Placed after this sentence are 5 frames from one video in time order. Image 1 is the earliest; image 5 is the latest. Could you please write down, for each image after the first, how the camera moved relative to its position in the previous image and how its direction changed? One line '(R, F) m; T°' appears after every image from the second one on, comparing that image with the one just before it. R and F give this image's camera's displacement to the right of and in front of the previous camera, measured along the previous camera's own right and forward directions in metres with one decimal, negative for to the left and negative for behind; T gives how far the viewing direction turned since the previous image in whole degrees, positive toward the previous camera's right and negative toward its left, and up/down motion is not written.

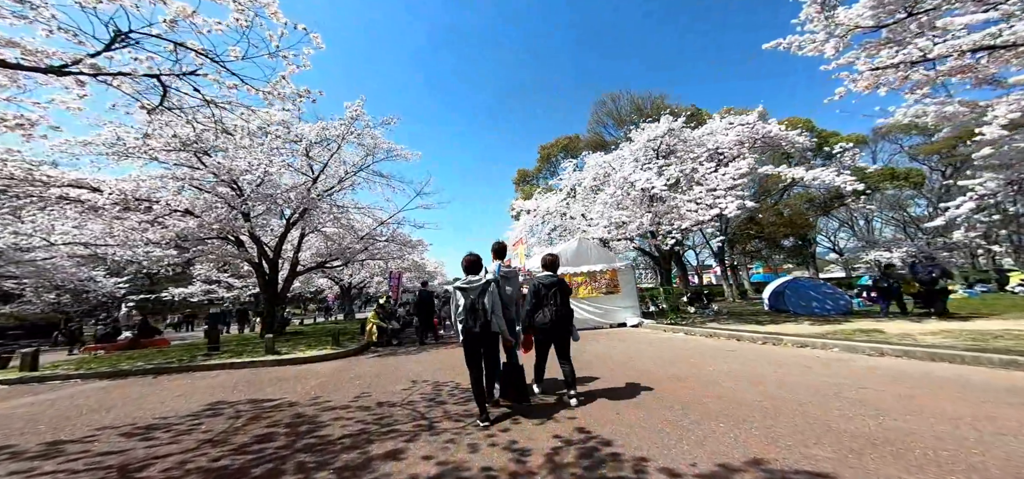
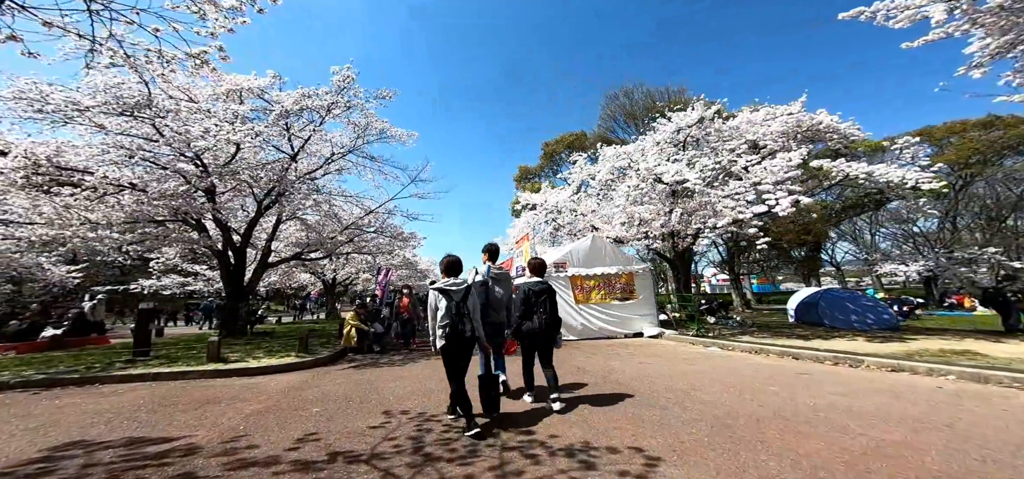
(-0.3, +1.6) m; +1°
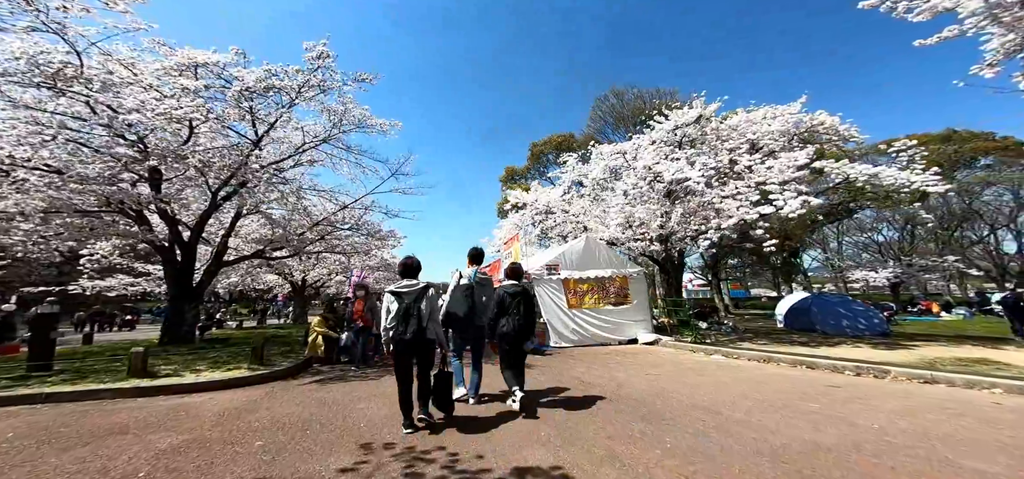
(-0.3, +0.9) m; +3°
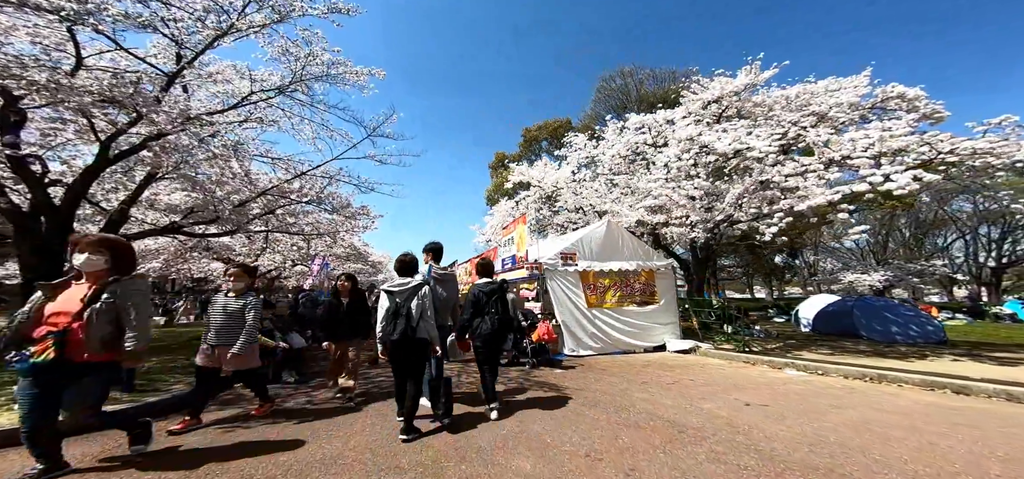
(-0.7, +2.3) m; +3°
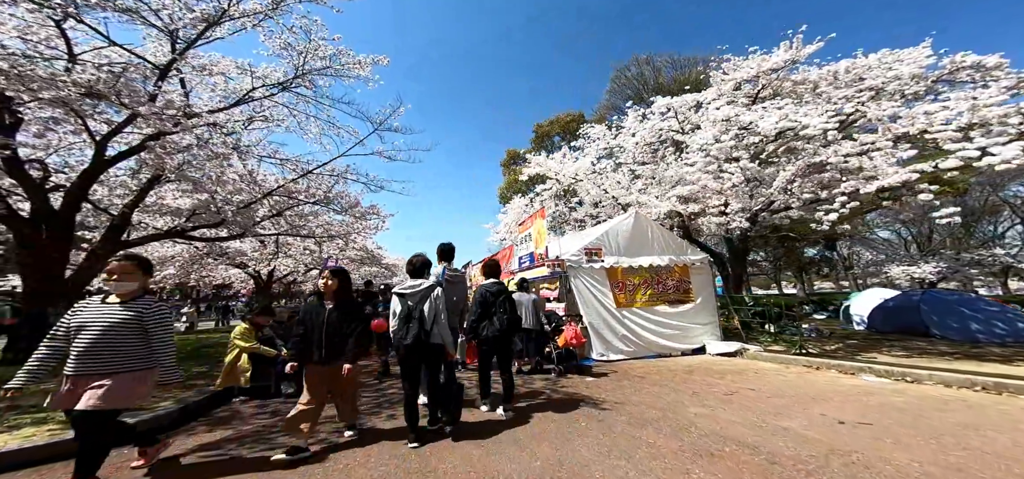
(0.0, +0.8) m; -3°
